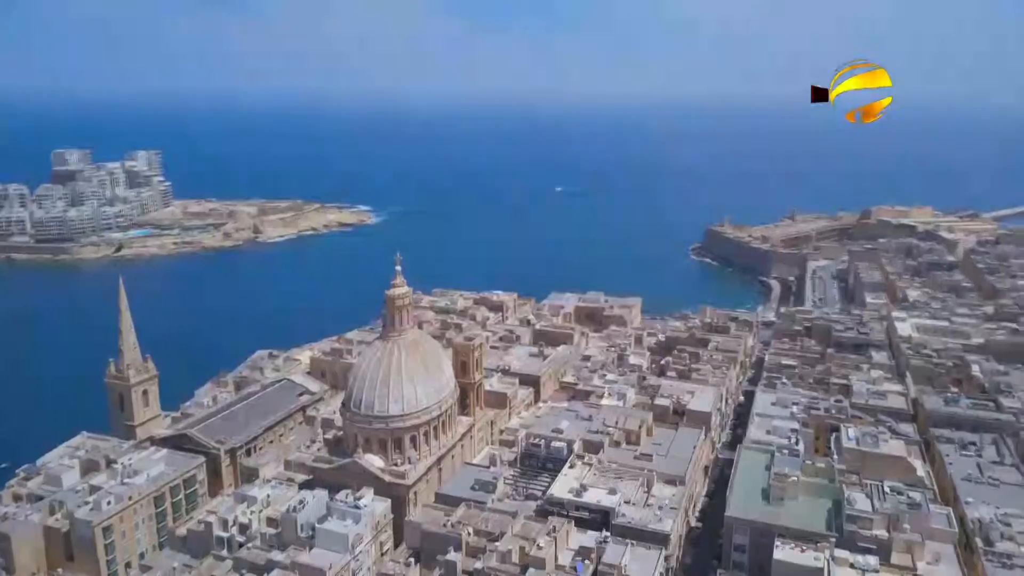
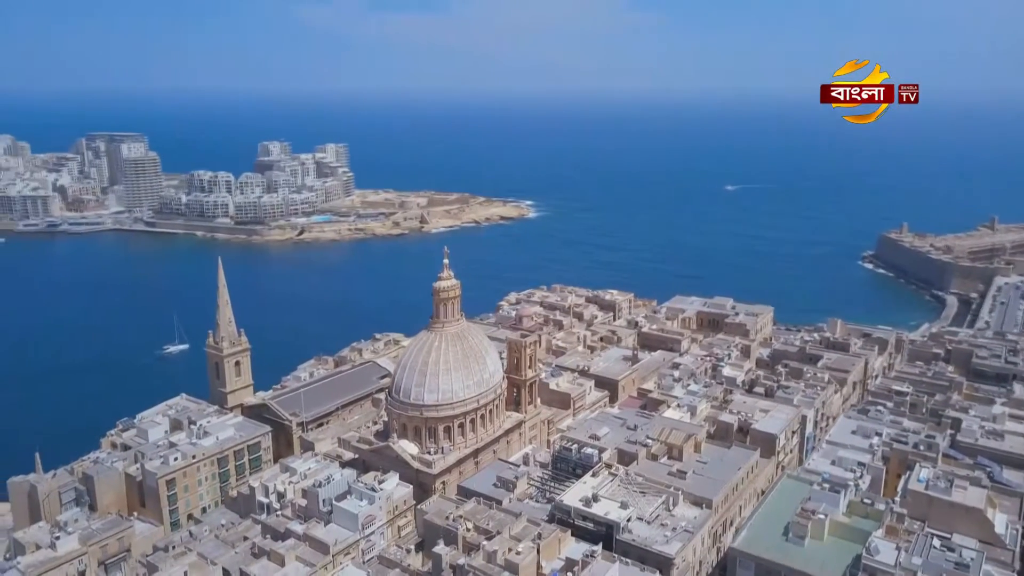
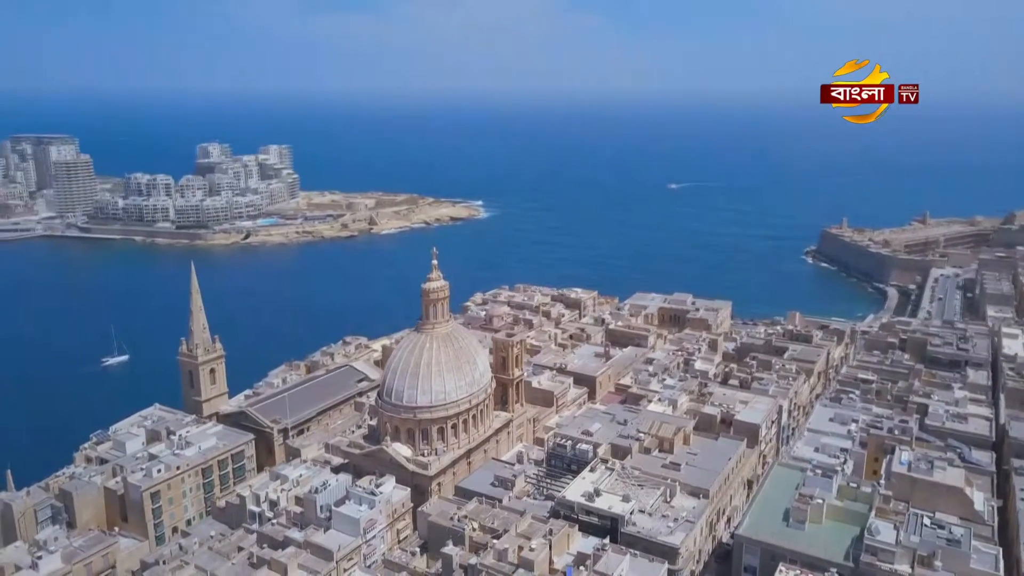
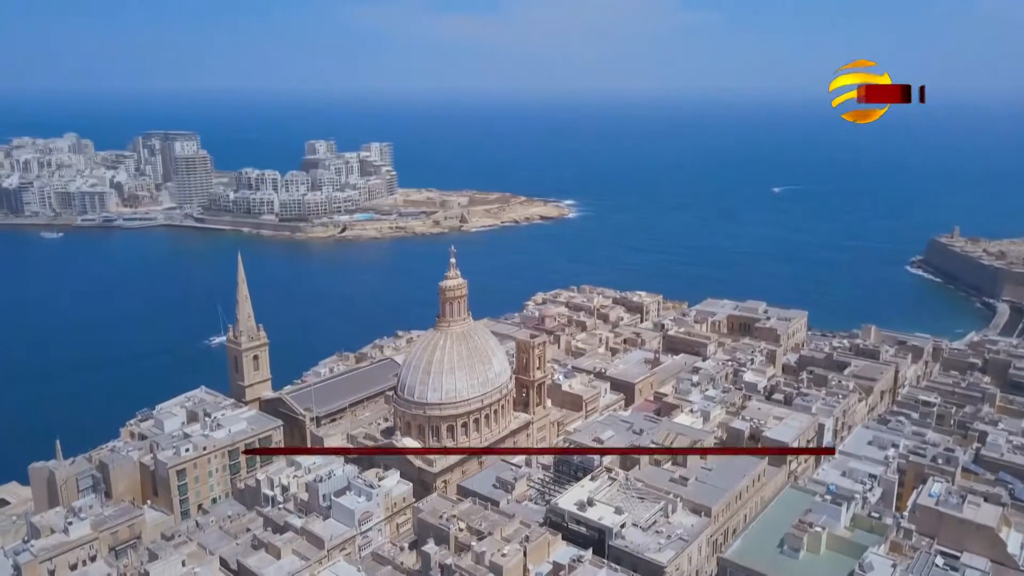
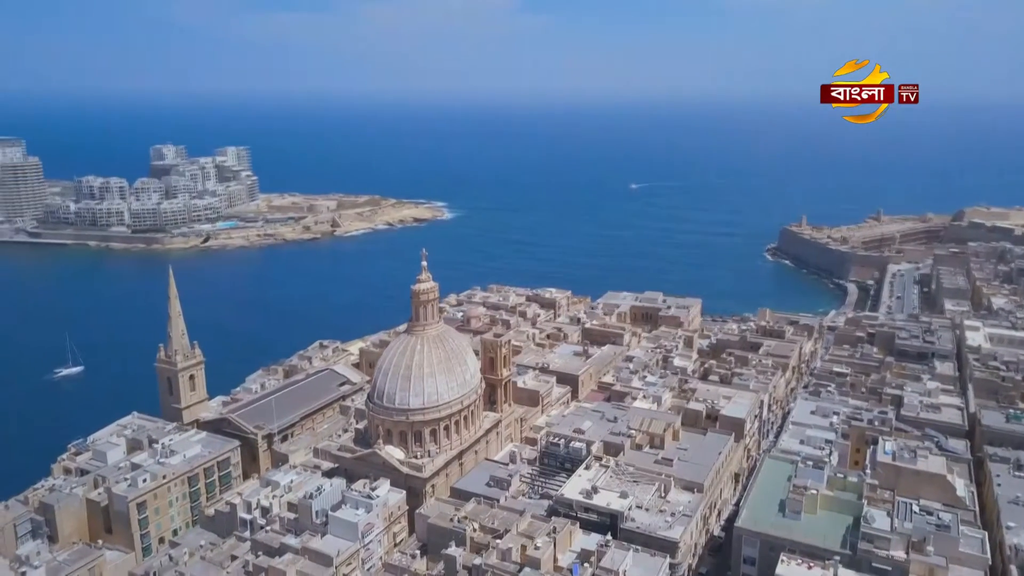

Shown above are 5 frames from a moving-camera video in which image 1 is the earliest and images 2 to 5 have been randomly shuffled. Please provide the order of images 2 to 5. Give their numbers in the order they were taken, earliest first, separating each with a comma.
5, 3, 2, 4
